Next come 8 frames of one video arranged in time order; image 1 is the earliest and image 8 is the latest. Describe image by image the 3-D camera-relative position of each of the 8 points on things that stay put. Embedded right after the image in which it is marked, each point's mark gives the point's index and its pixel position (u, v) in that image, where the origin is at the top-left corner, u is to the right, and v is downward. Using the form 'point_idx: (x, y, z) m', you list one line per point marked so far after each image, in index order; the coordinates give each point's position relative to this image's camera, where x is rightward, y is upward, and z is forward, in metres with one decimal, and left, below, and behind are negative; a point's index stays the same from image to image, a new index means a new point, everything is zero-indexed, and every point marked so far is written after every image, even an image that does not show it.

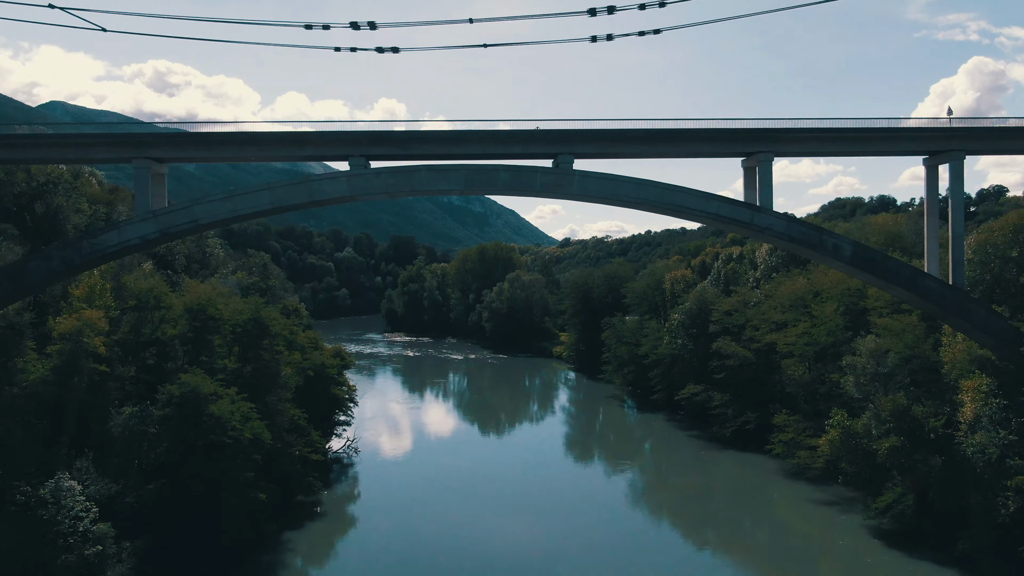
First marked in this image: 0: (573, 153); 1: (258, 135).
0: (+1.6, +3.4, +17.1) m
1: (-6.3, +3.8, +16.5) m
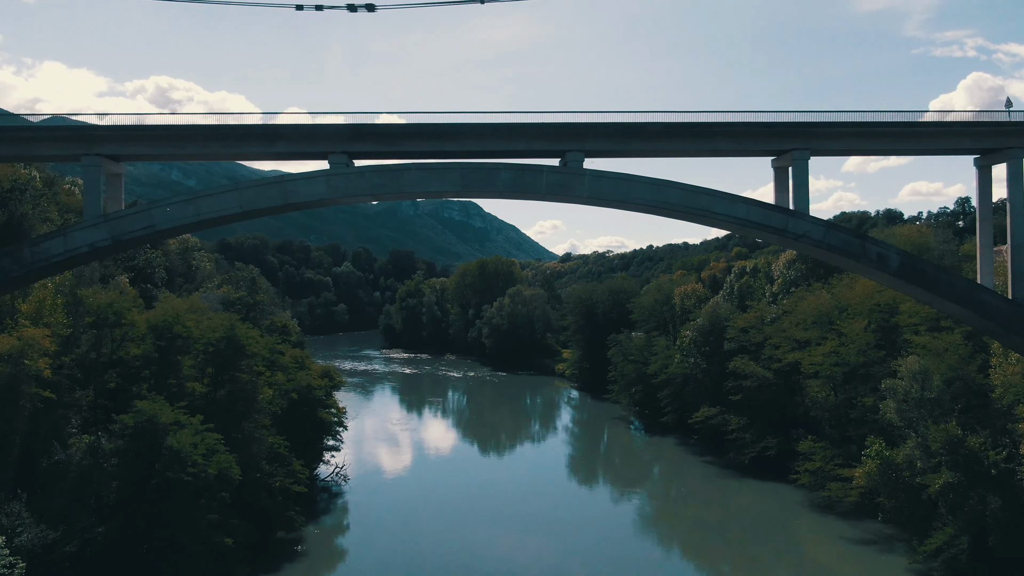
0: (+1.6, +3.1, +15.2) m
1: (-6.3, +3.5, +14.6) m
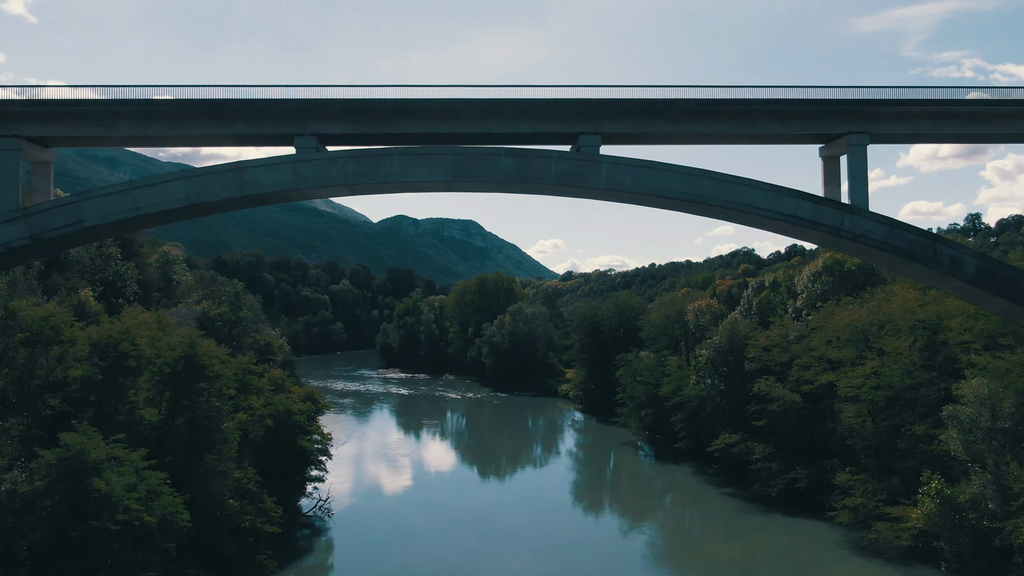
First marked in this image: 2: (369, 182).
0: (+1.7, +2.9, +12.9) m
1: (-6.3, +3.3, +12.4) m
2: (-2.5, +1.9, +12.1) m
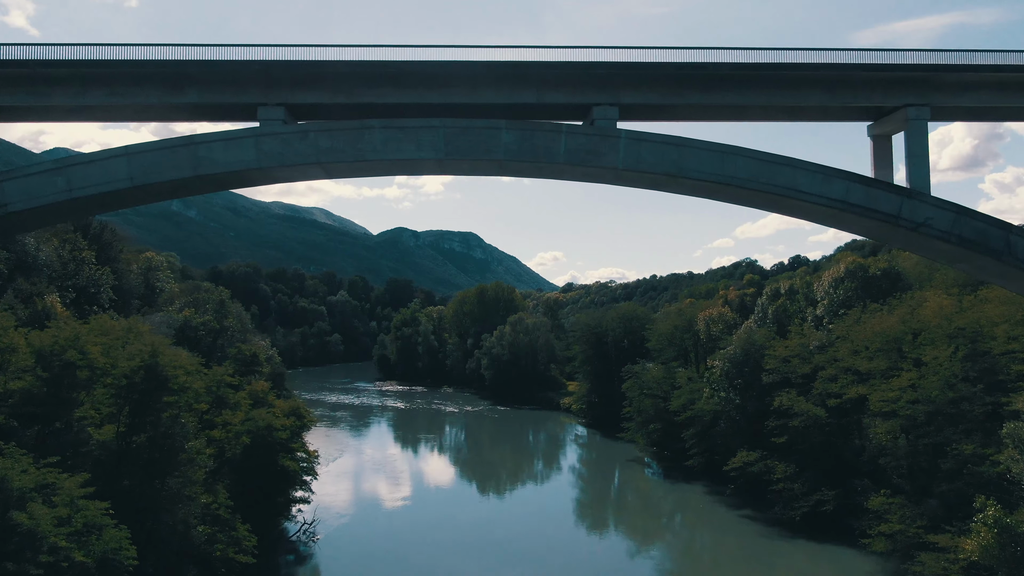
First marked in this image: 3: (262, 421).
0: (+1.7, +2.9, +11.2) m
1: (-6.2, +3.4, +10.6) m
2: (-2.5, +1.9, +10.4) m
3: (-7.3, -3.9, +19.8) m
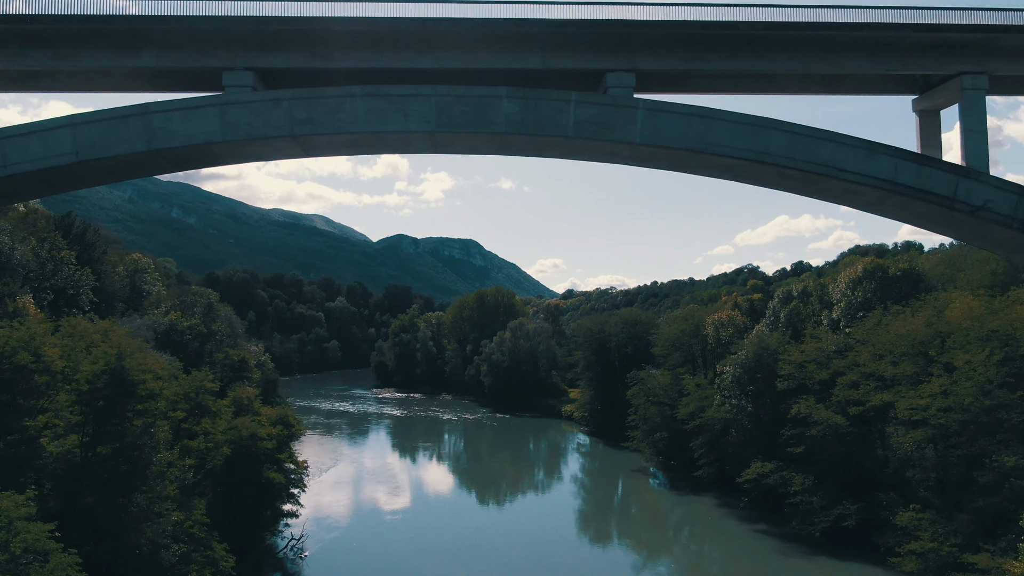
0: (+1.7, +3.0, +9.9) m
1: (-6.2, +3.5, +9.4) m
2: (-2.5, +2.0, +9.1) m
3: (-7.2, -3.9, +18.5) m
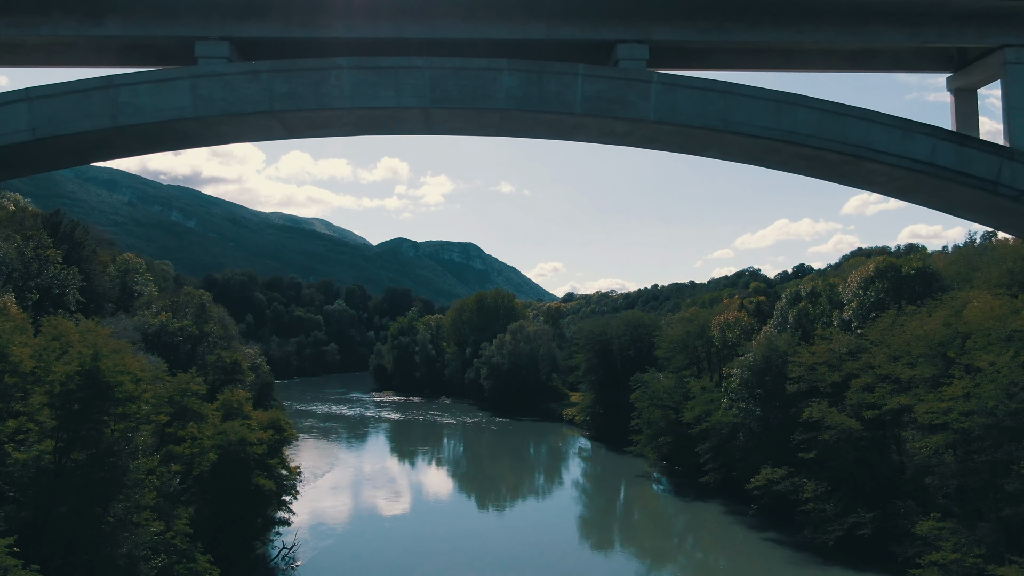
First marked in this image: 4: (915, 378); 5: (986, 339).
0: (+1.7, +3.1, +9.2) m
1: (-6.2, +3.6, +8.6) m
2: (-2.5, +2.1, +8.3) m
3: (-7.2, -3.8, +17.7) m
4: (+11.0, -2.4, +18.6) m
5: (+12.0, -1.3, +17.2) m
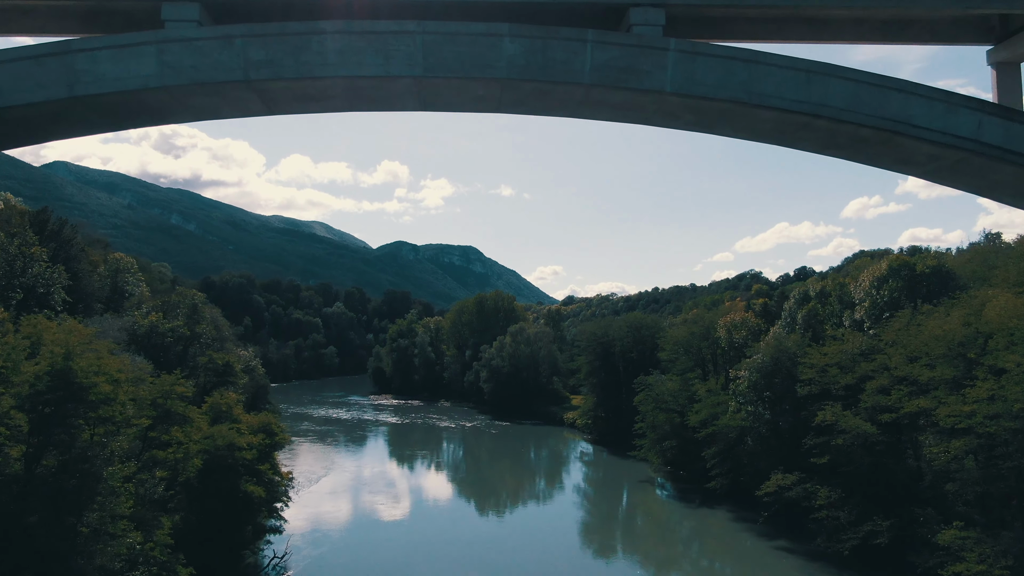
0: (+1.8, +3.2, +8.4) m
1: (-6.2, +3.7, +7.9) m
2: (-2.5, +2.2, +7.5) m
3: (-7.2, -3.8, +16.8) m
4: (+11.0, -2.4, +17.7) m
5: (+12.0, -1.3, +16.4) m
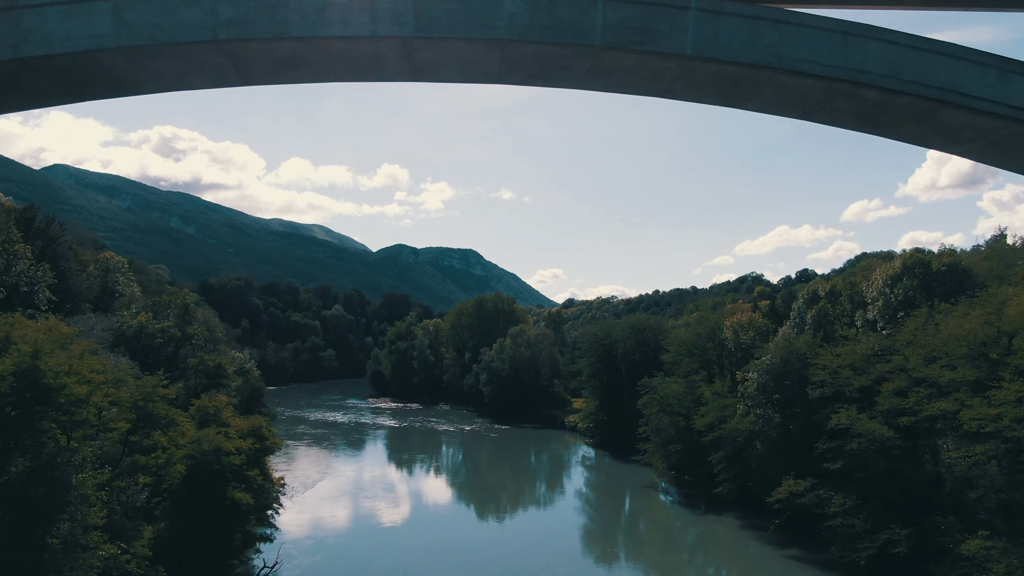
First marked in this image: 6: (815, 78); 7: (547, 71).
0: (+1.8, +3.3, +7.6) m
1: (-6.1, +3.8, +7.1) m
2: (-2.4, +2.4, +6.8) m
3: (-7.2, -3.7, +16.0) m
4: (+11.0, -2.3, +16.9) m
5: (+12.1, -1.2, +15.6) m
6: (+2.9, +2.1, +7.0) m
7: (+0.4, +2.3, +7.1) m
